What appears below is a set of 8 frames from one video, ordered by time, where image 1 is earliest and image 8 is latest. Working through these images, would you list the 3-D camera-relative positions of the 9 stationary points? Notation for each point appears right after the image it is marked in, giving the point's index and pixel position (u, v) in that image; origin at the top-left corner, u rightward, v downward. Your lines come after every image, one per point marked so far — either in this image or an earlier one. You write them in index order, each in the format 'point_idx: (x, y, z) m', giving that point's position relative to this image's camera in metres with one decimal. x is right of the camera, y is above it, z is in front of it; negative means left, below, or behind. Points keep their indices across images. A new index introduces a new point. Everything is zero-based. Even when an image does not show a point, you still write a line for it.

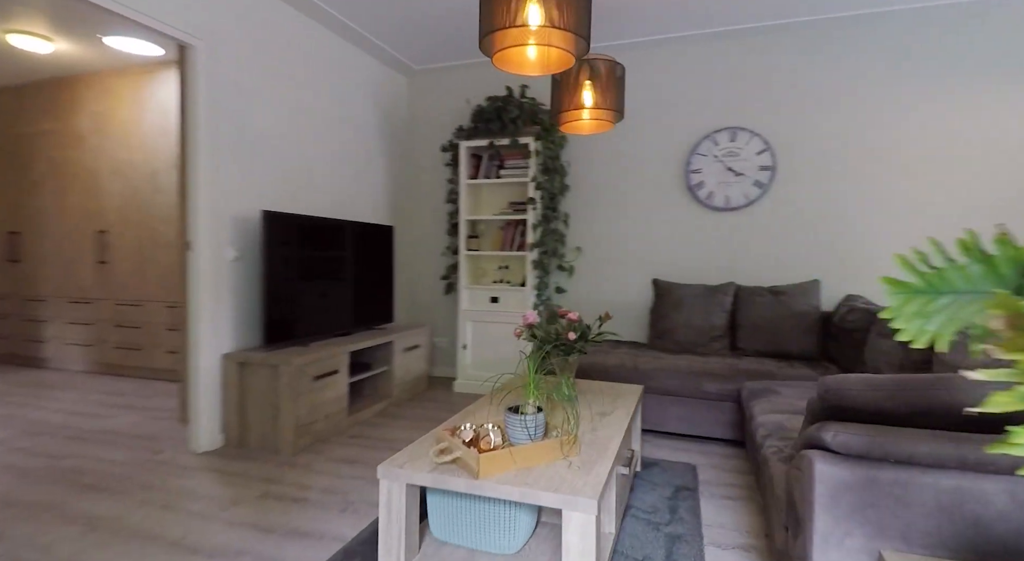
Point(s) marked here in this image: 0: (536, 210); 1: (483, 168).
0: (+0.2, +0.5, +4.1) m
1: (-0.2, +0.9, +4.4) m
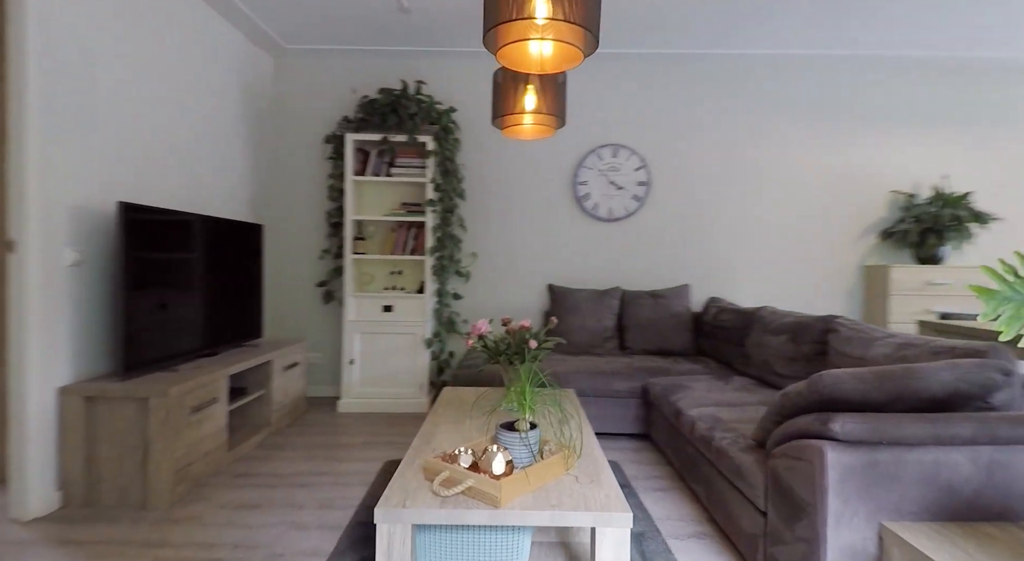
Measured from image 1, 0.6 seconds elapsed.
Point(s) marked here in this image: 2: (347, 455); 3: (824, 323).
0: (-0.5, +0.5, +3.9) m
1: (-1.0, +0.8, +4.0) m
2: (-0.9, -1.0, +3.2) m
3: (+1.4, -0.2, +2.6) m
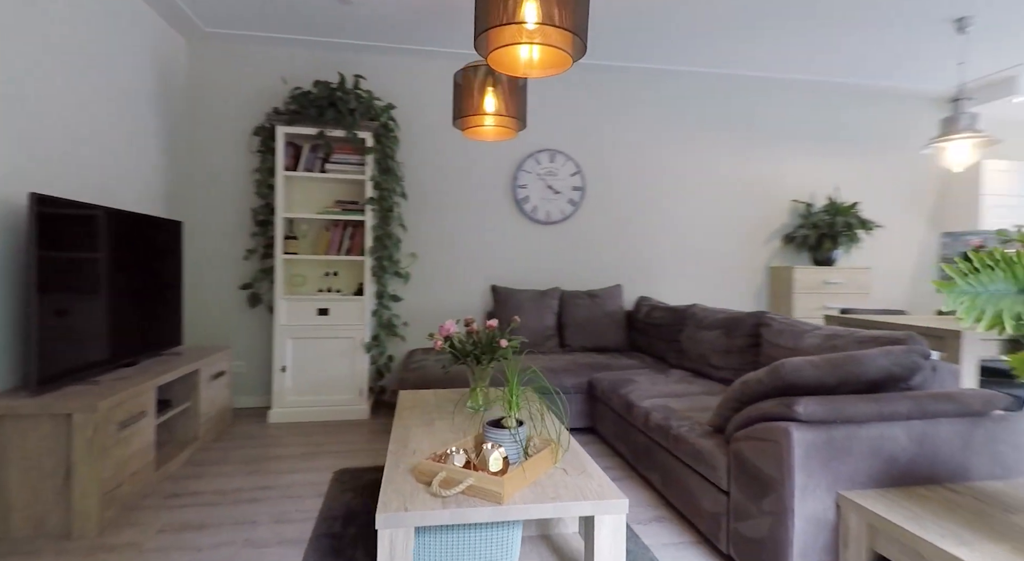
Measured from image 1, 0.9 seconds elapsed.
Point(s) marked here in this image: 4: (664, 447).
0: (-0.9, +0.5, +3.8) m
1: (-1.4, +0.8, +3.9) m
2: (-1.2, -1.0, +3.0) m
3: (+1.3, -0.2, +2.9) m
4: (+0.7, -0.7, +2.5) m
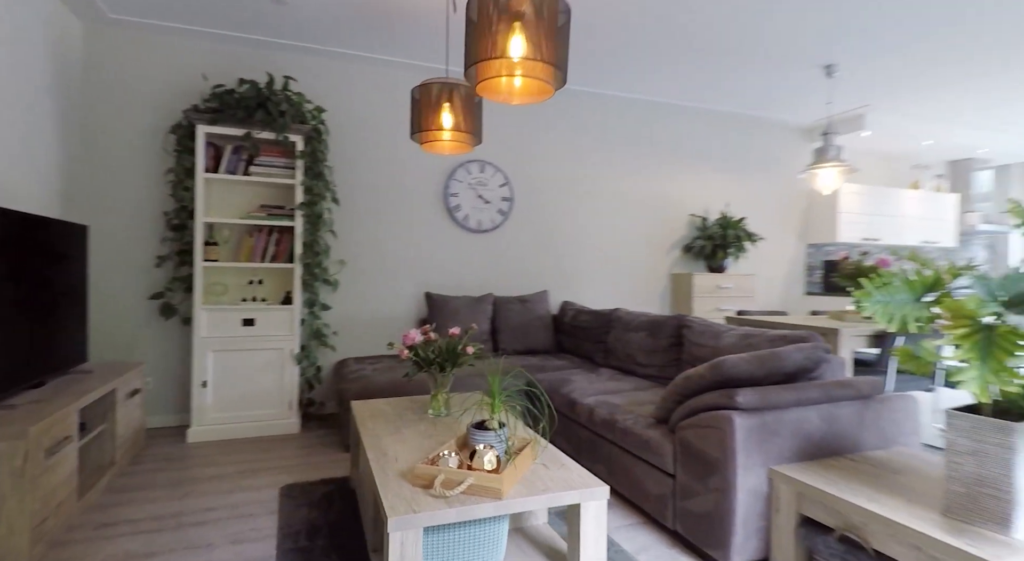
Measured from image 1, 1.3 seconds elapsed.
0: (-1.3, +0.4, +3.7) m
1: (-1.8, +0.8, +3.7) m
2: (-1.4, -1.0, +2.9) m
3: (+1.0, -0.2, +3.3) m
4: (+0.5, -0.8, +2.8) m
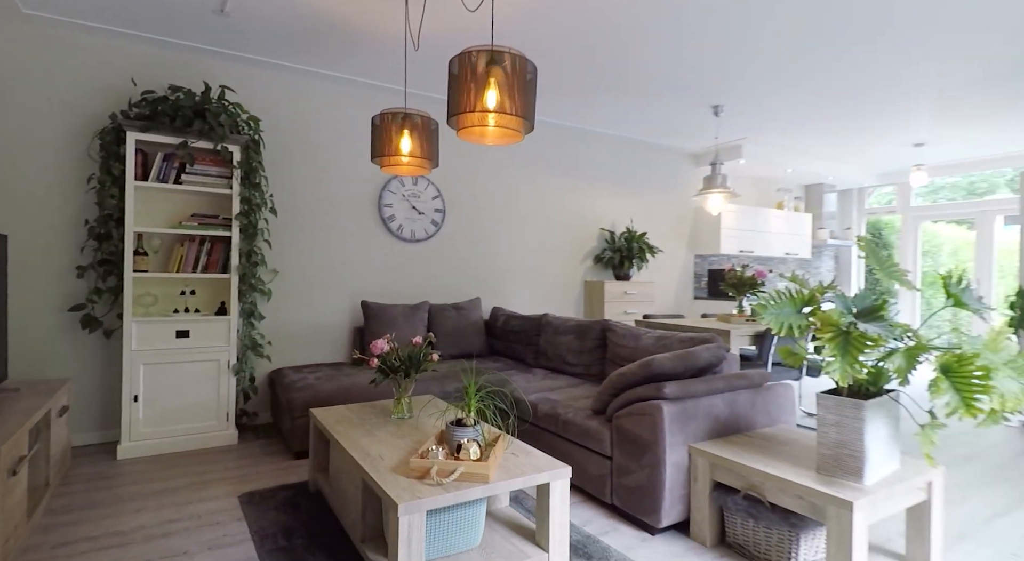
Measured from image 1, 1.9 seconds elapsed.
0: (-1.8, +0.4, +3.7) m
1: (-2.2, +0.7, +3.6) m
2: (-1.7, -1.1, +2.9) m
3: (+0.6, -0.3, +3.7) m
4: (+0.2, -0.8, +3.2) m
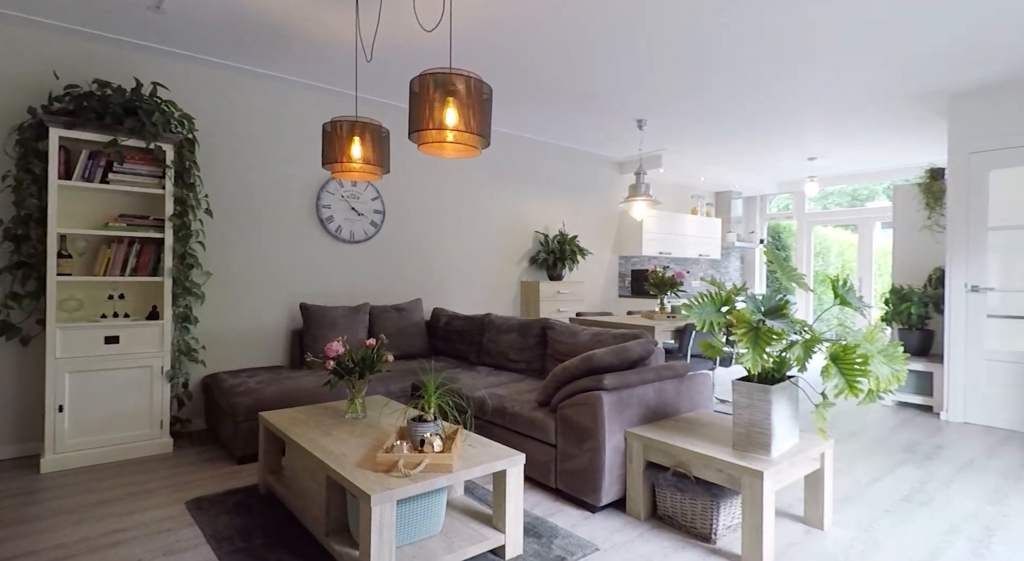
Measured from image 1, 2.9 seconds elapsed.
0: (-2.1, +0.3, +3.6) m
1: (-2.6, +0.7, +3.4) m
2: (-1.9, -1.1, +2.8) m
3: (+0.2, -0.3, +4.0) m
4: (-0.1, -0.8, +3.4) m
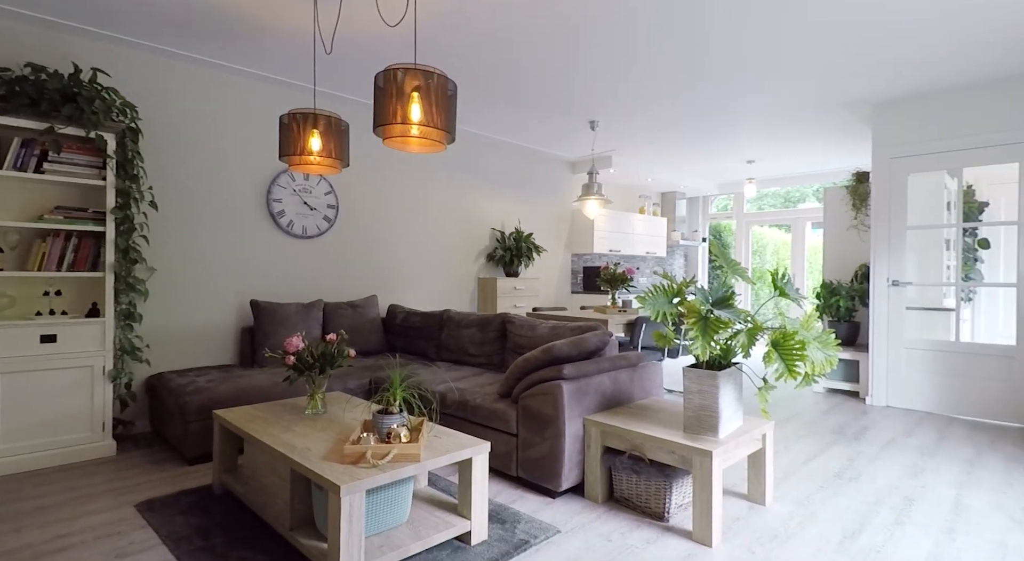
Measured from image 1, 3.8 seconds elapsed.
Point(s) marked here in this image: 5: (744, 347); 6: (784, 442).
0: (-2.4, +0.4, +3.5) m
1: (-2.8, +0.7, +3.2) m
2: (-2.1, -1.1, +2.7) m
3: (-0.1, -0.3, +4.0) m
4: (-0.3, -0.8, +3.4) m
5: (+1.1, -0.3, +2.7) m
6: (+1.9, -1.1, +4.0) m
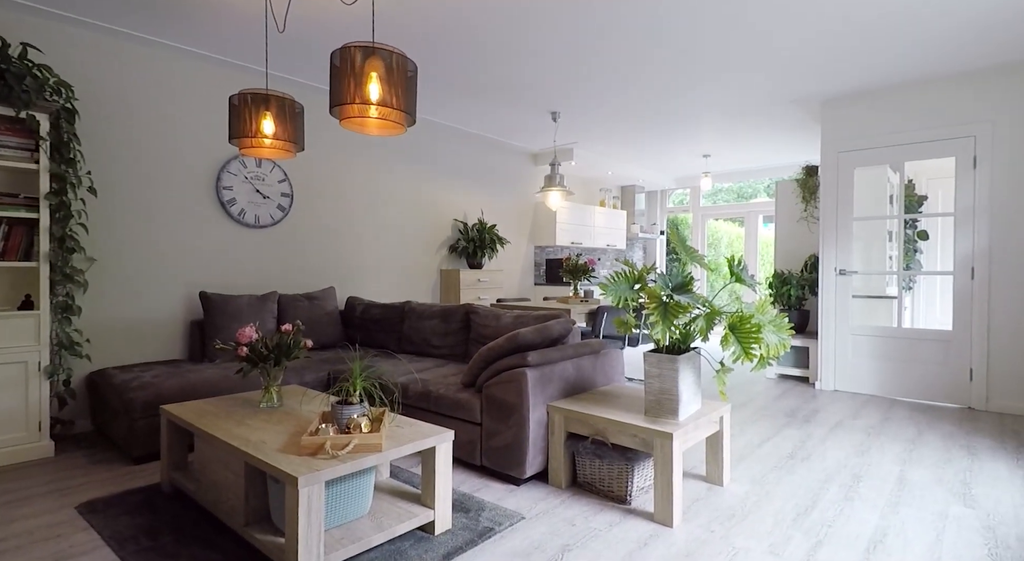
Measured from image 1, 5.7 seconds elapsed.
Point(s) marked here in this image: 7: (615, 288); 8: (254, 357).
0: (-2.6, +0.4, +3.3) m
1: (-3.0, +0.7, +3.0) m
2: (-2.3, -1.0, +2.5) m
3: (-0.4, -0.2, +4.0) m
4: (-0.5, -0.7, +3.3) m
5: (+0.9, -0.2, +2.8) m
6: (+1.6, -1.0, +4.1) m
7: (+0.5, 0.0, +2.9) m
8: (-1.2, -0.4, +2.7) m
